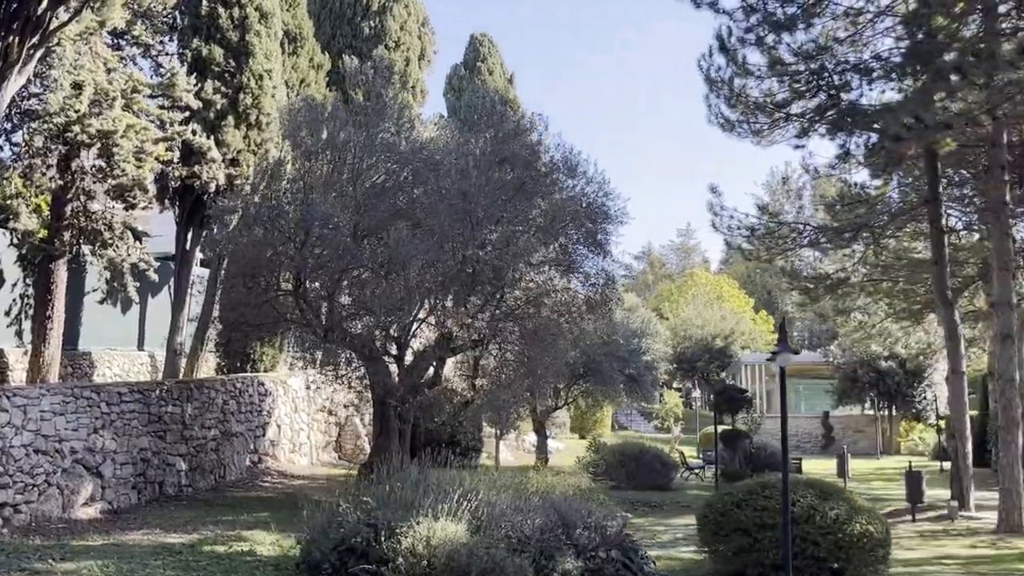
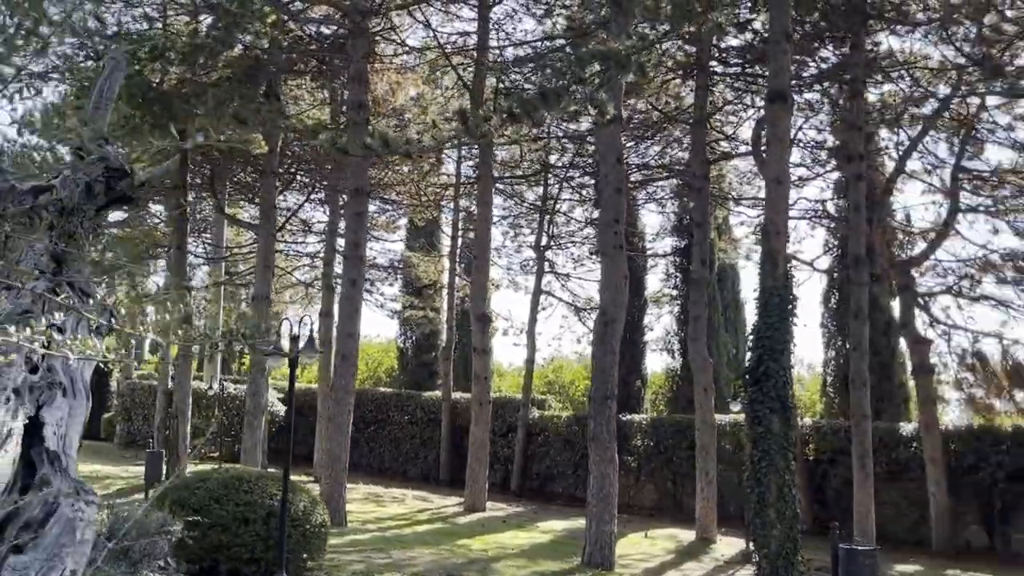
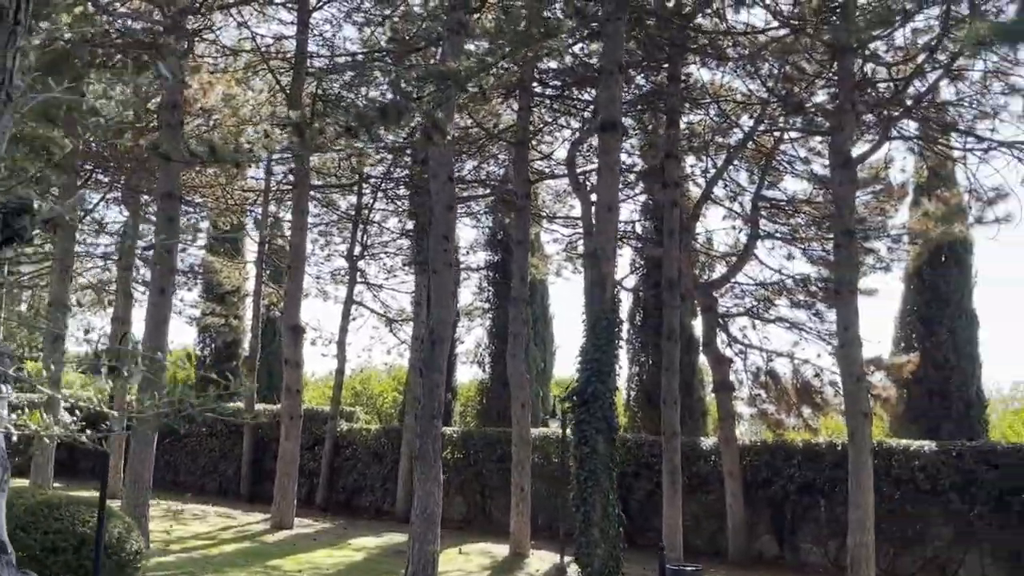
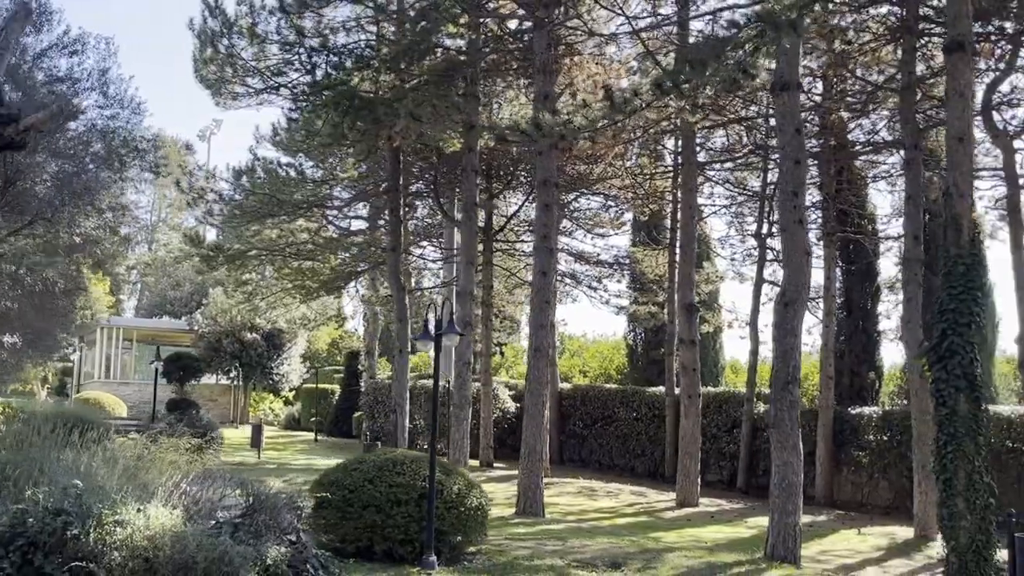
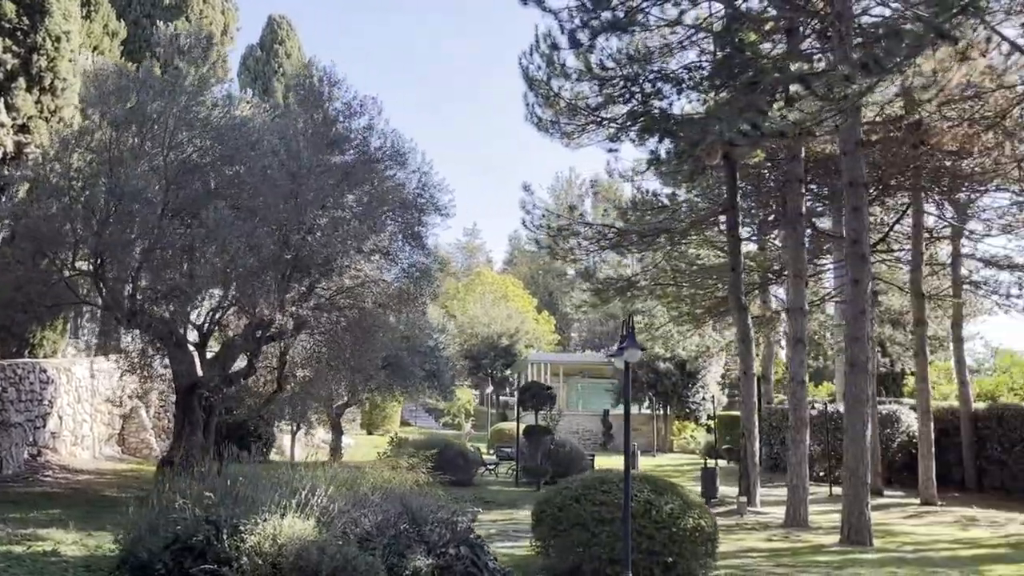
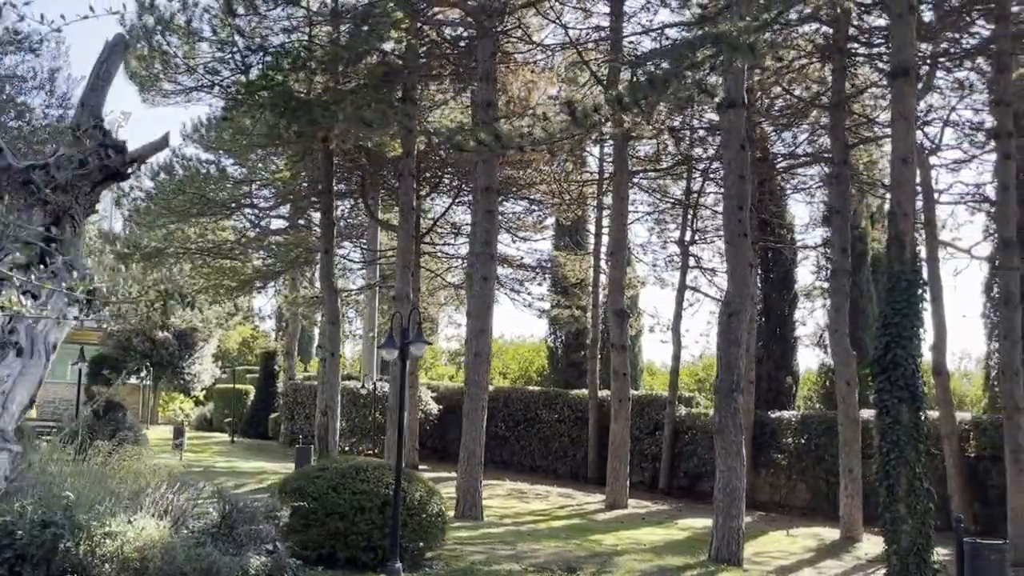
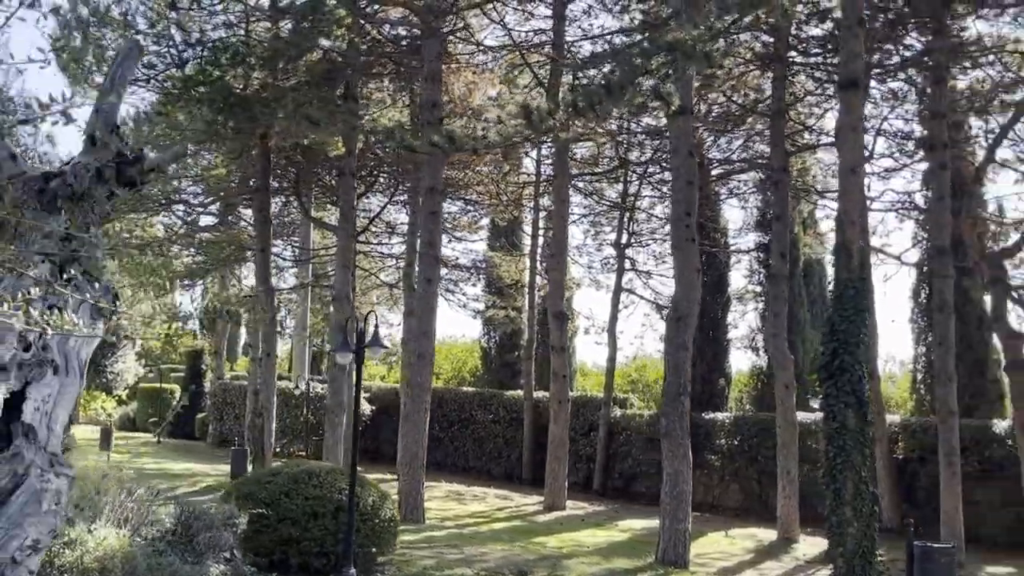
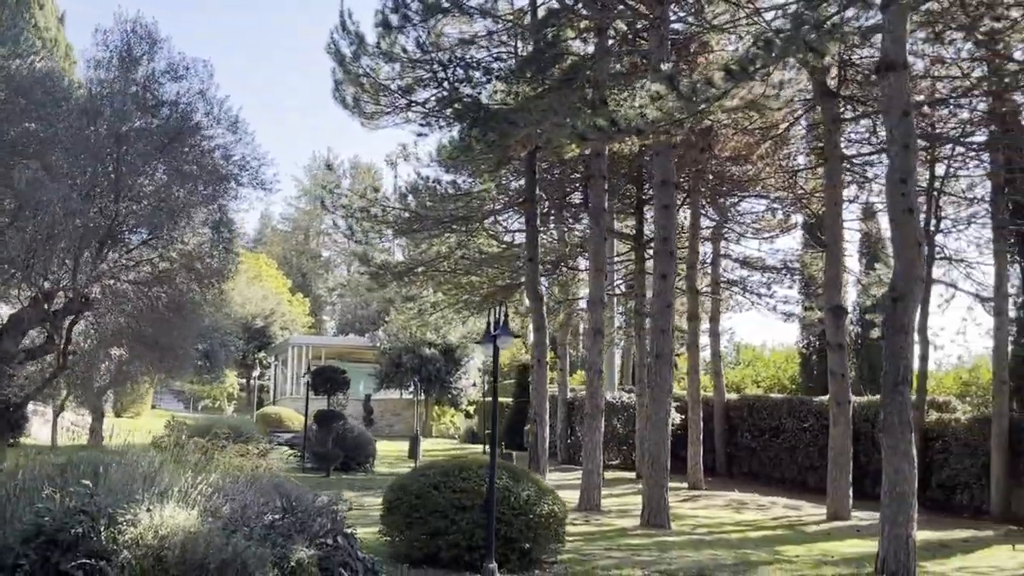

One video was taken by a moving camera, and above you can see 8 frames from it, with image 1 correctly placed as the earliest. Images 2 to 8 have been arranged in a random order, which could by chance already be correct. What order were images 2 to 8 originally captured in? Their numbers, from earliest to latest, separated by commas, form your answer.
5, 8, 4, 6, 7, 2, 3
